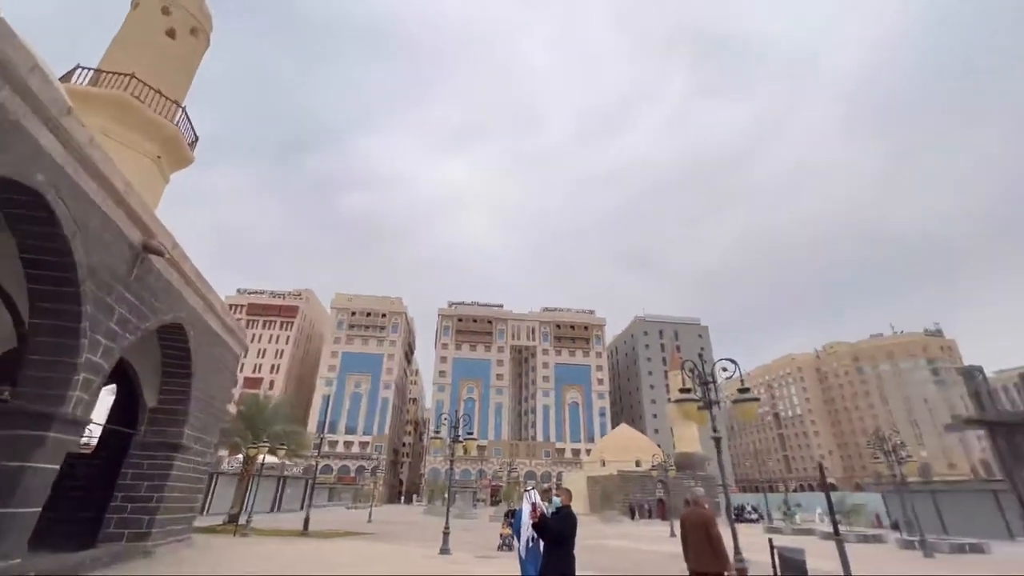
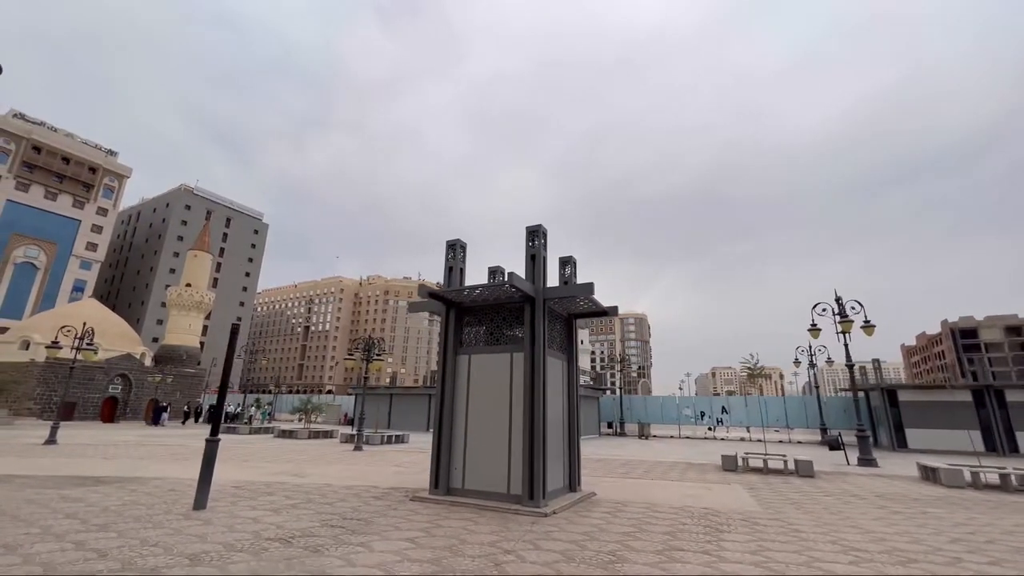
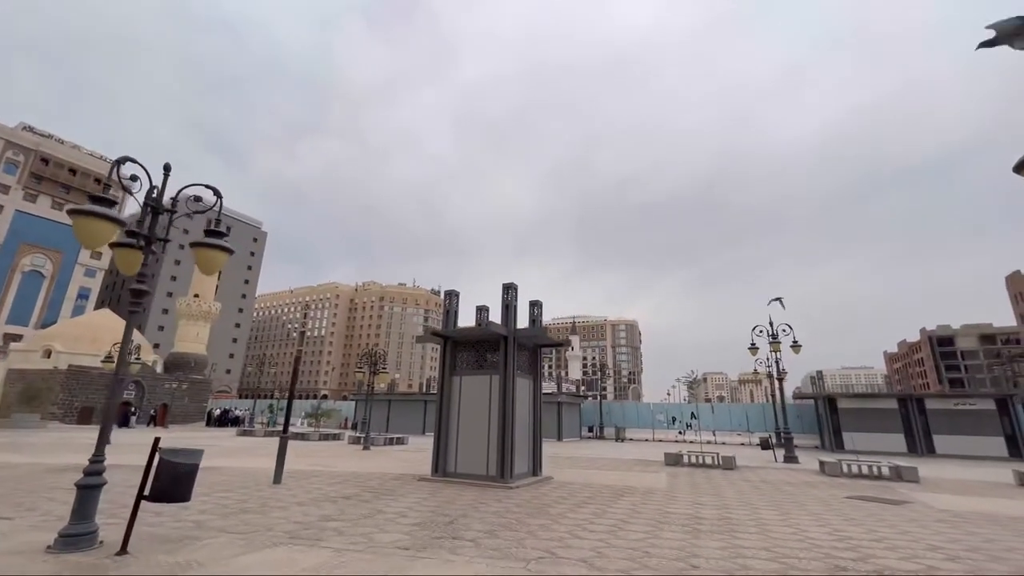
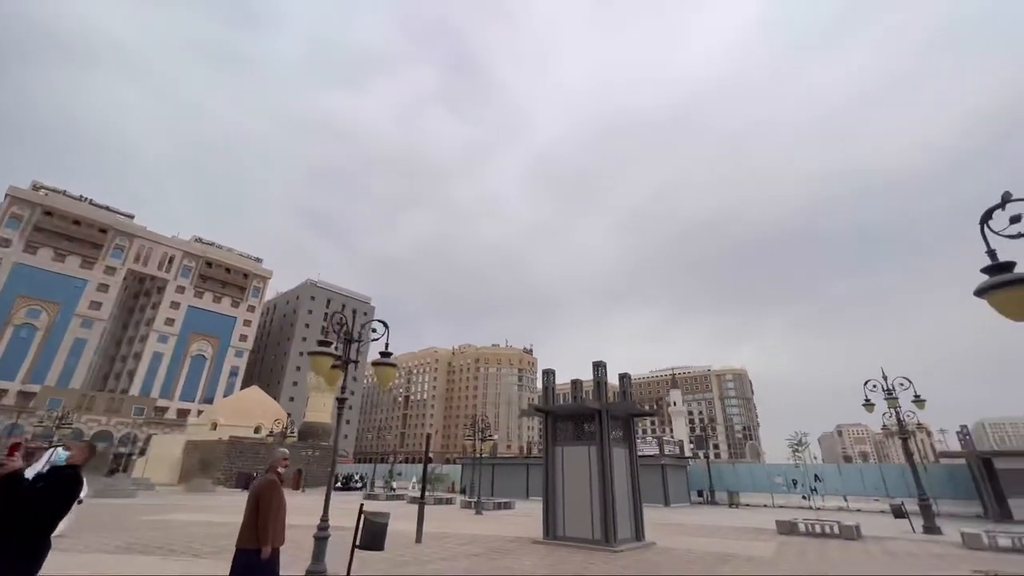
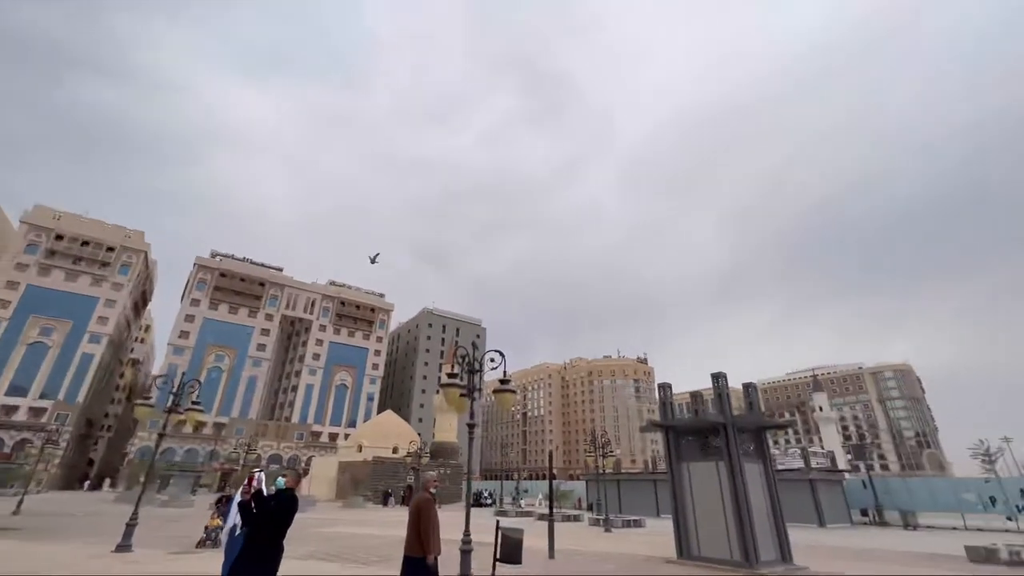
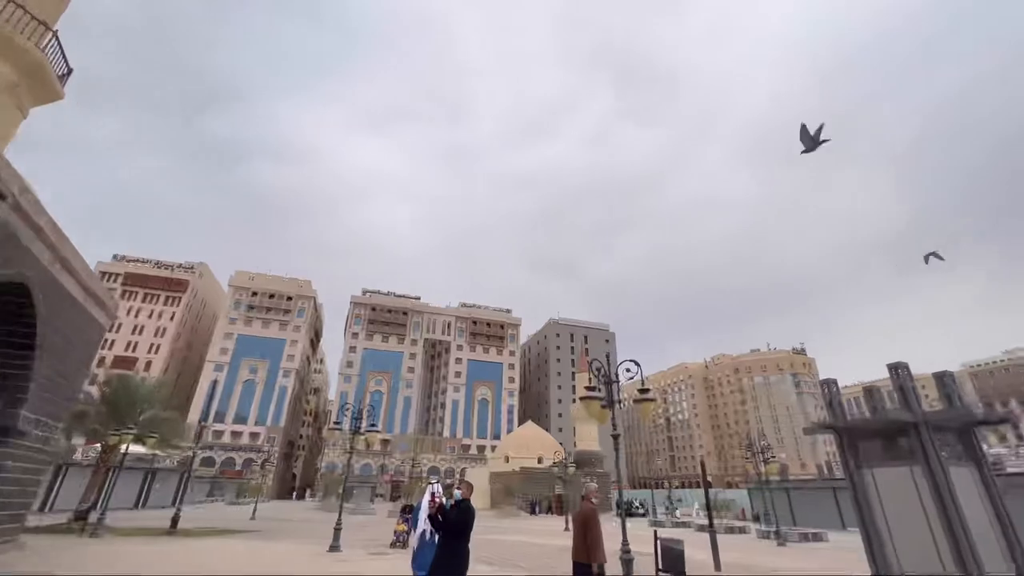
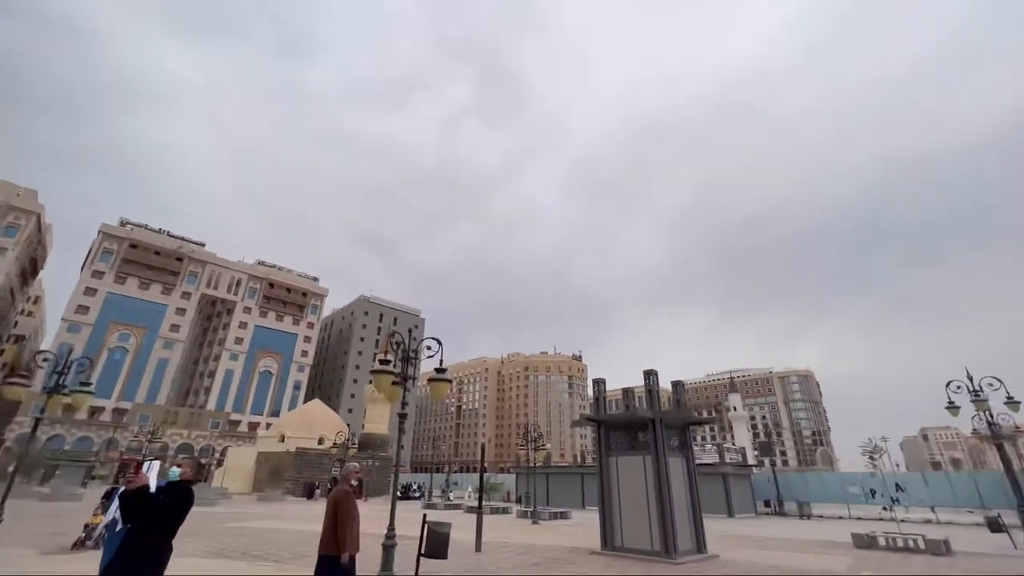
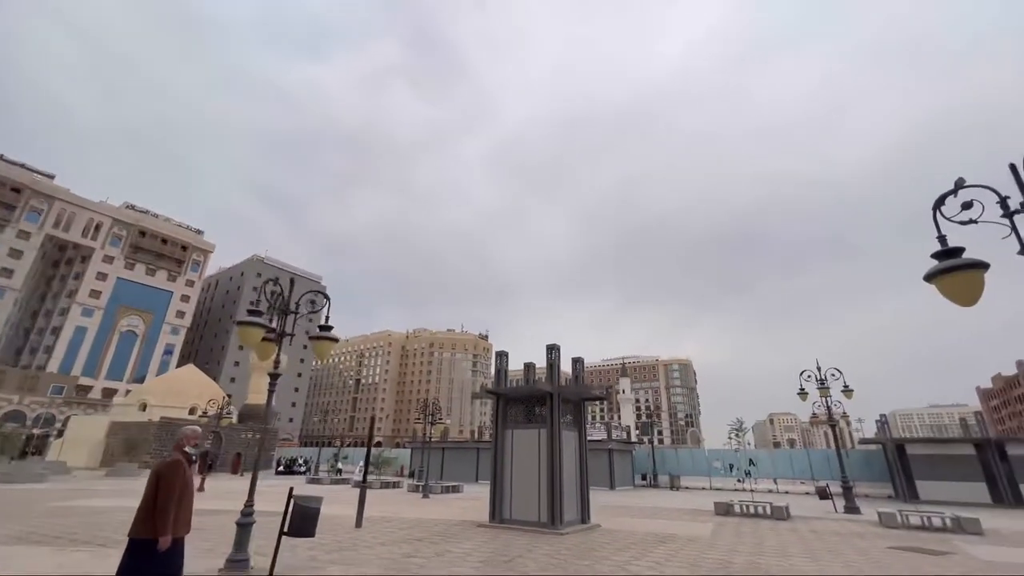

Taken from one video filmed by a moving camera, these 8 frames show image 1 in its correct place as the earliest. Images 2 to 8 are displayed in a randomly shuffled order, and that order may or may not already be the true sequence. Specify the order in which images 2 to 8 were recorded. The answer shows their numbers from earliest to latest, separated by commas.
6, 5, 7, 4, 8, 3, 2
